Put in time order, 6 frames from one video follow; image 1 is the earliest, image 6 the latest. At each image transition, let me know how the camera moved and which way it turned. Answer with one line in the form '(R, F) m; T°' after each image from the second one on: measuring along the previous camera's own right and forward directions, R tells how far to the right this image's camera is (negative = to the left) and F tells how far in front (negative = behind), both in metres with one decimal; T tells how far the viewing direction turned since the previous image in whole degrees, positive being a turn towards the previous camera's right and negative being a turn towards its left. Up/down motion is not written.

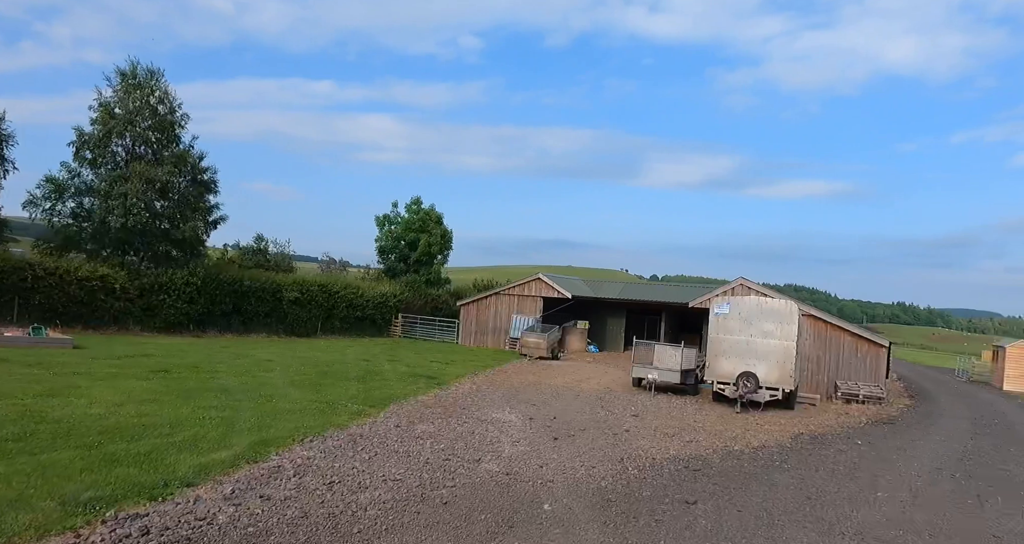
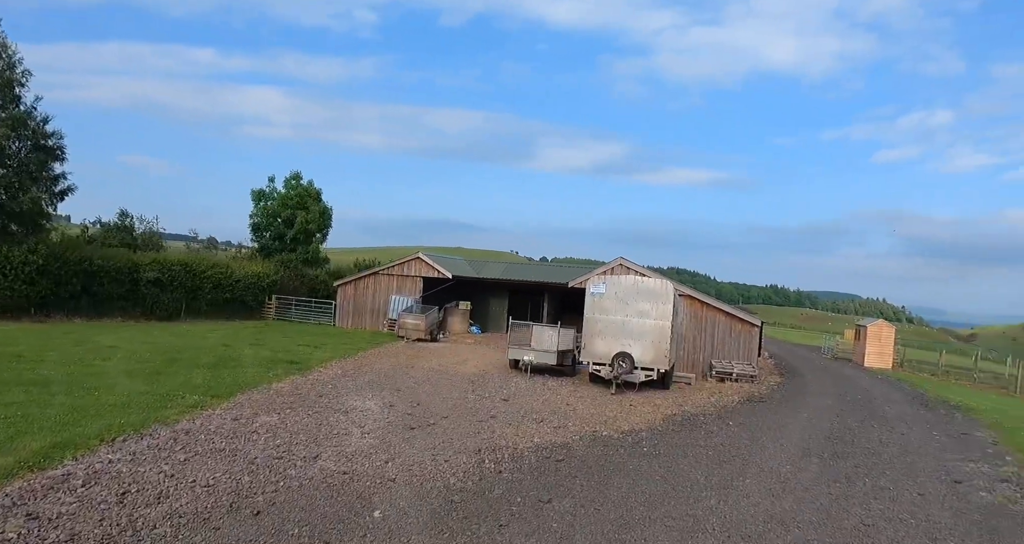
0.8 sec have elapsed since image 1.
(+0.8, +1.4) m; +9°
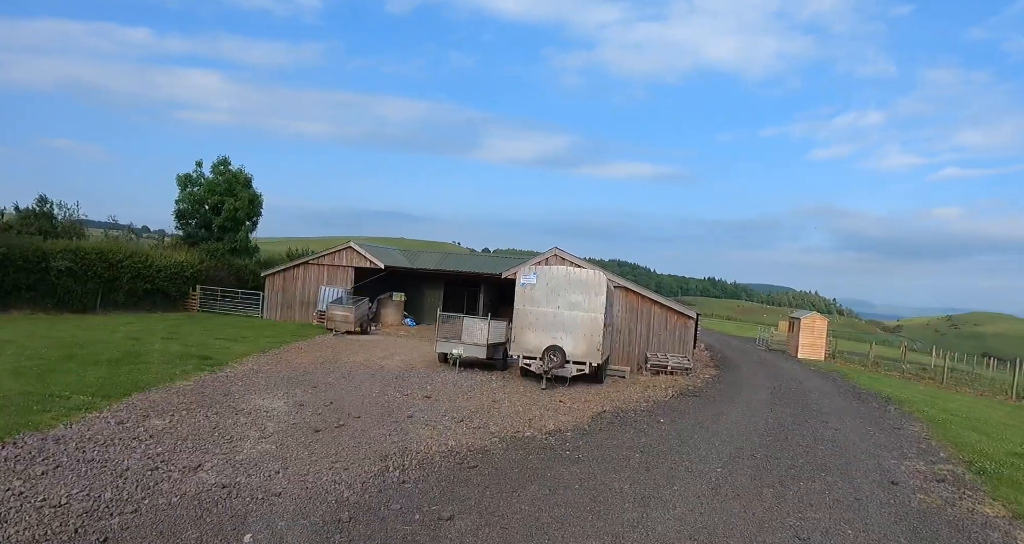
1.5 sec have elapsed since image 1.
(+0.5, +1.0) m; +5°
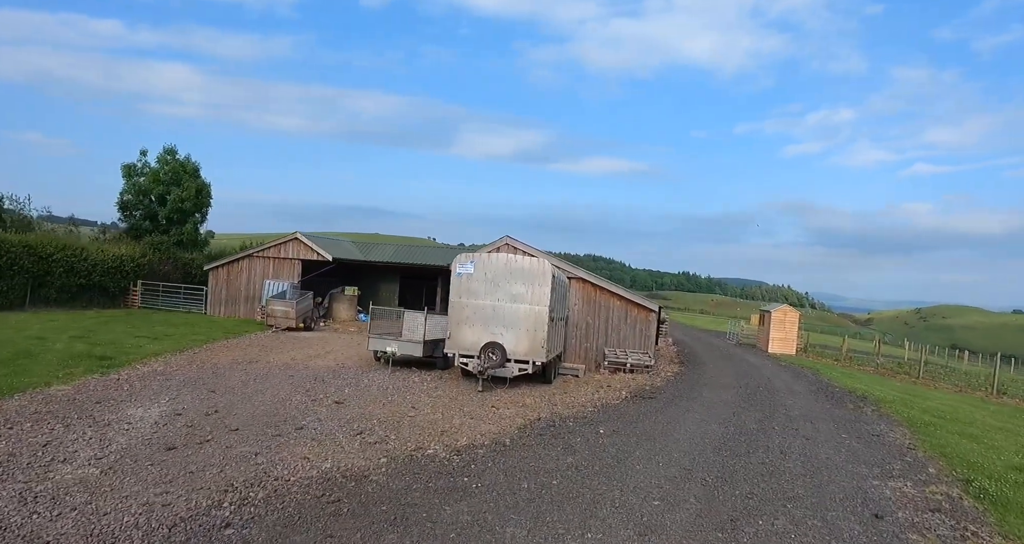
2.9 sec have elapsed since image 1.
(+1.0, +2.0) m; +2°
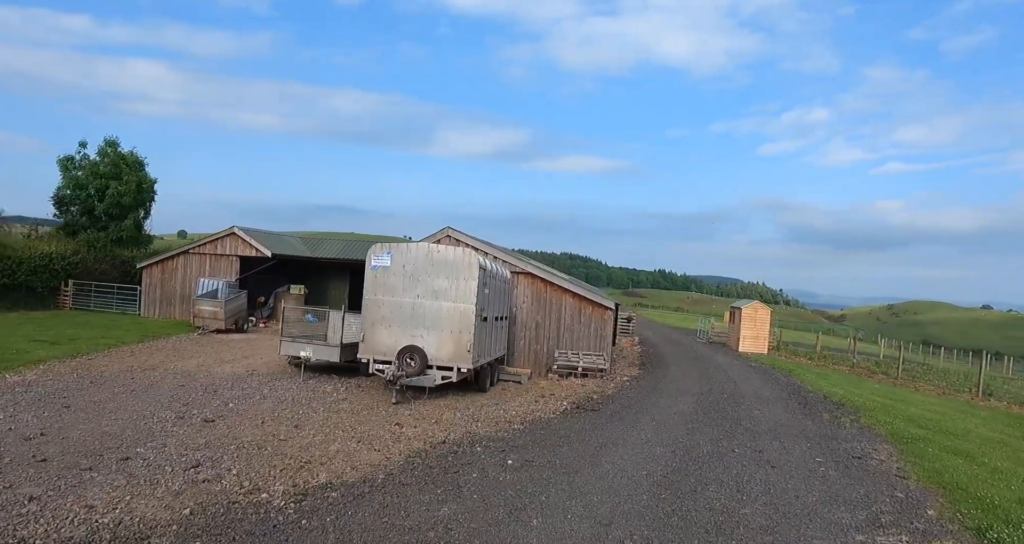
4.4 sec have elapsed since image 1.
(+1.1, +2.2) m; +2°
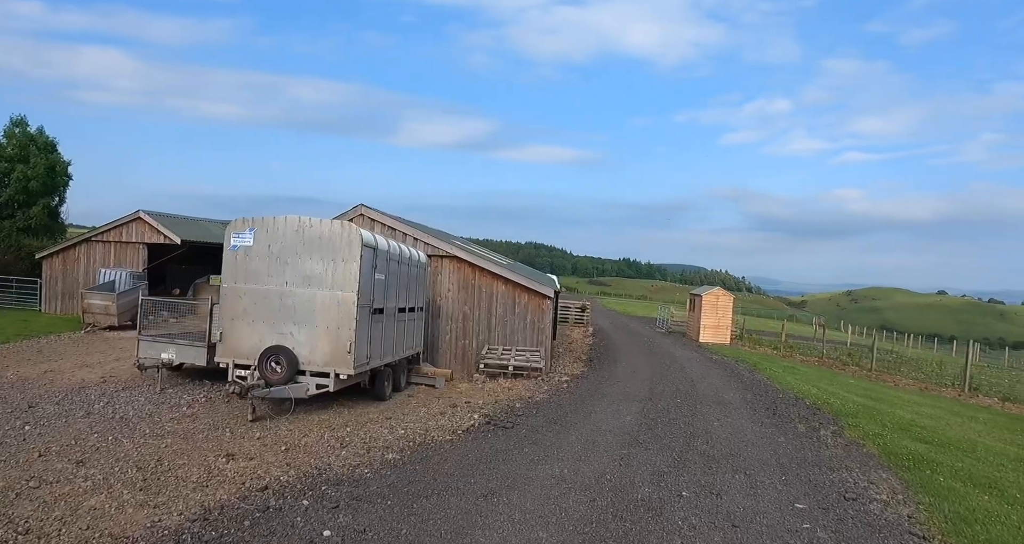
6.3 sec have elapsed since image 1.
(+1.1, +2.7) m; +3°
